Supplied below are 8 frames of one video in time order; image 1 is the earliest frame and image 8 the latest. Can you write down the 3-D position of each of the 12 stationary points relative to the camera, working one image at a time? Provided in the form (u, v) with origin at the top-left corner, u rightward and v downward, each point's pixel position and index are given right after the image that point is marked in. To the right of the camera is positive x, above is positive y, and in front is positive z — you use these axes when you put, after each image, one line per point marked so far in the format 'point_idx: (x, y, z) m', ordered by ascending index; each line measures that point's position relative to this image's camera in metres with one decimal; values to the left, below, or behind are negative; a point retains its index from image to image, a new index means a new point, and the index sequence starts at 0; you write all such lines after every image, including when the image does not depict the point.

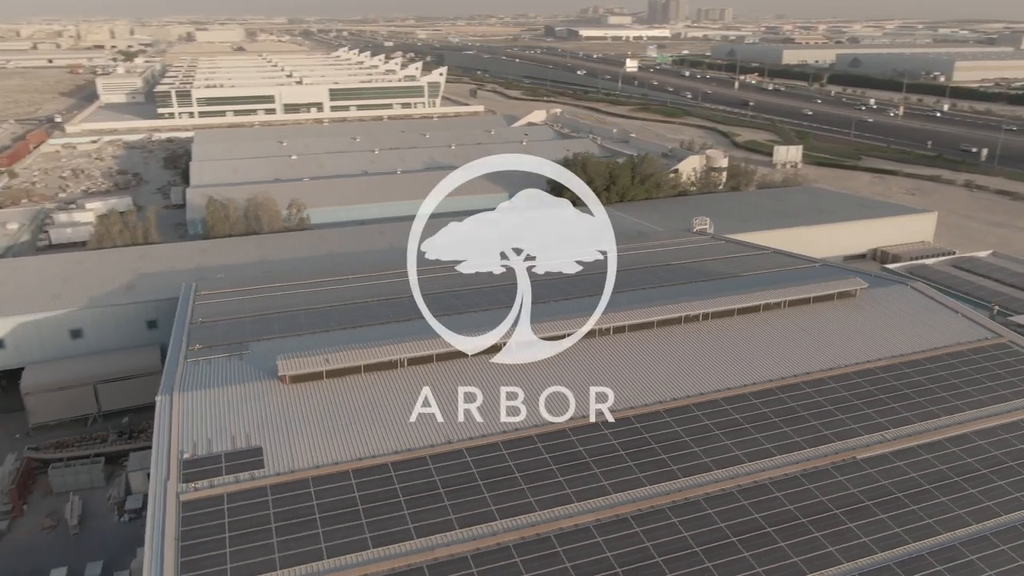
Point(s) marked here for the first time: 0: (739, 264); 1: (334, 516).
0: (+4.3, +0.5, +14.6) m
1: (-1.7, -2.1, +7.2) m
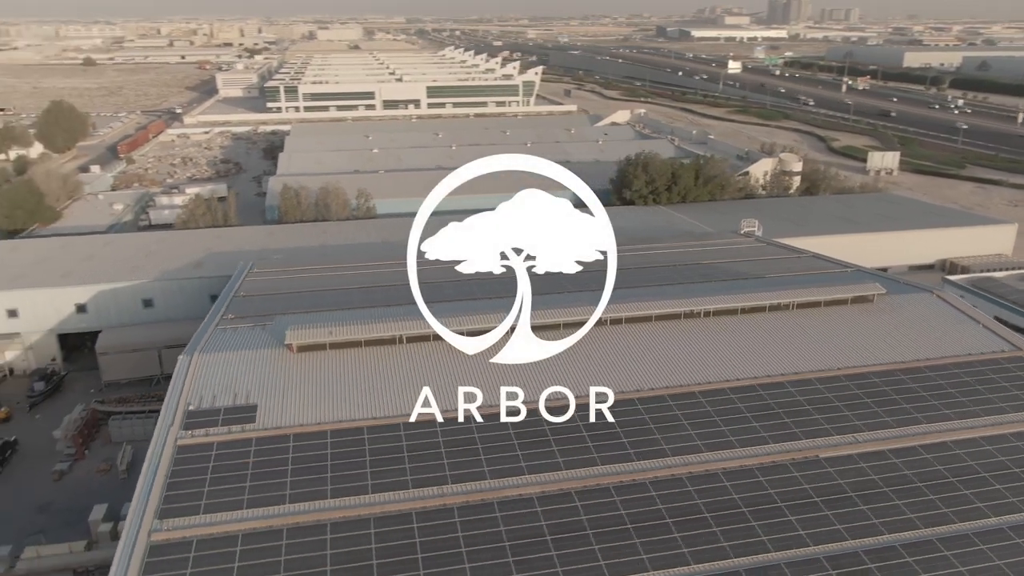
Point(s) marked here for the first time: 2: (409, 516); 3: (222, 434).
0: (+4.8, +0.4, +14.5) m
1: (-2.1, -1.9, +8.0) m
2: (-1.0, -2.2, +7.4) m
3: (-3.2, -1.6, +8.5) m
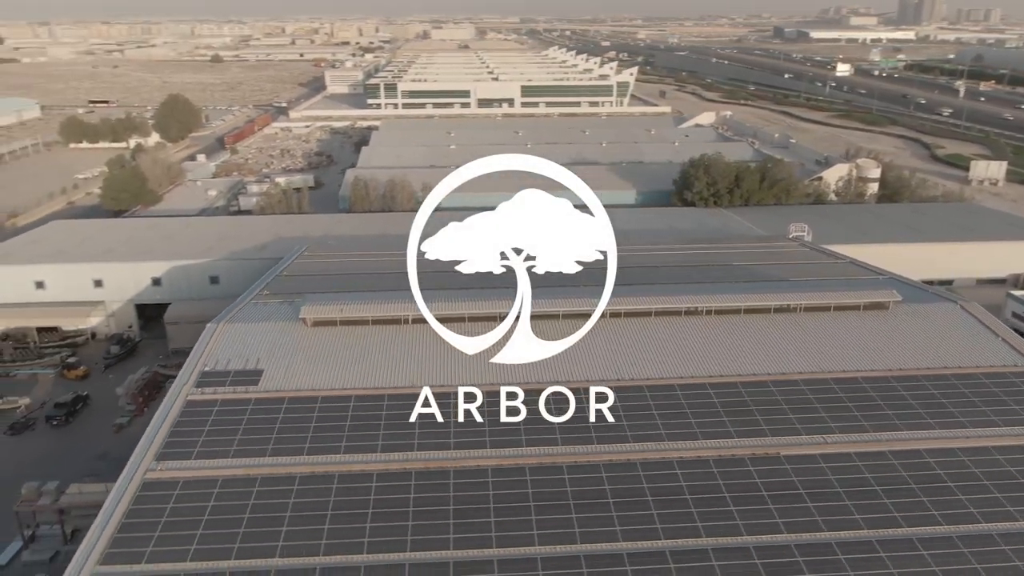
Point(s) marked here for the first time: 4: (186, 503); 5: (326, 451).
0: (+5.3, +0.3, +14.3) m
1: (-2.5, -1.6, +8.8) m
2: (-1.5, -2.0, +8.1) m
3: (-3.5, -1.3, +9.4) m
4: (-3.3, -2.1, +7.7) m
5: (-2.0, -1.8, +8.5) m
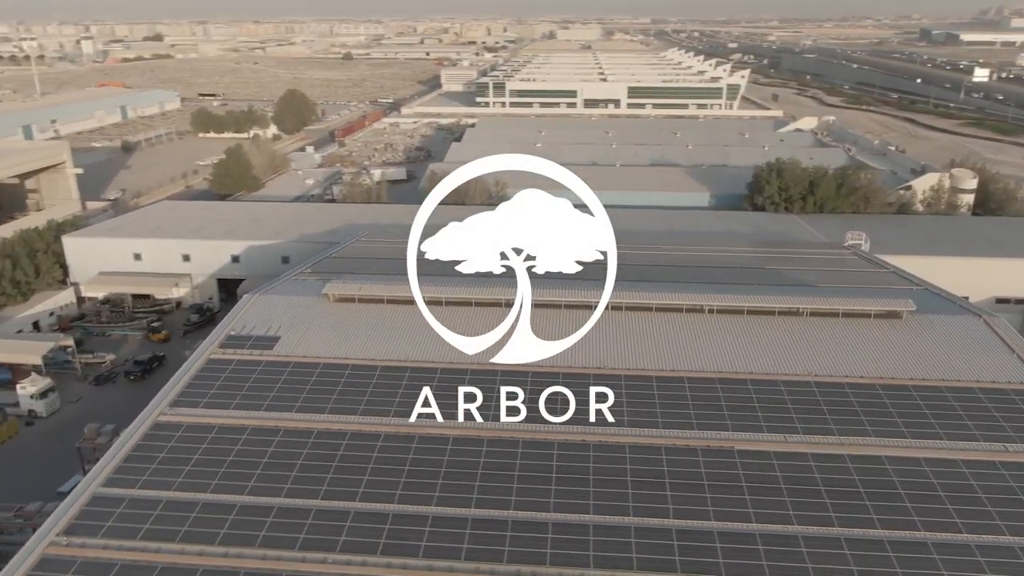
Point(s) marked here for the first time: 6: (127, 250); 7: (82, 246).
0: (+5.9, +0.2, +14.1) m
1: (-2.8, -1.3, +9.8) m
2: (-1.9, -1.7, +9.0) m
3: (-3.7, -0.9, +10.6) m
4: (-3.8, -1.8, +8.9) m
5: (-2.4, -1.5, +9.4) m
6: (-9.5, +0.9, +19.2) m
7: (-10.6, +1.0, +19.2) m
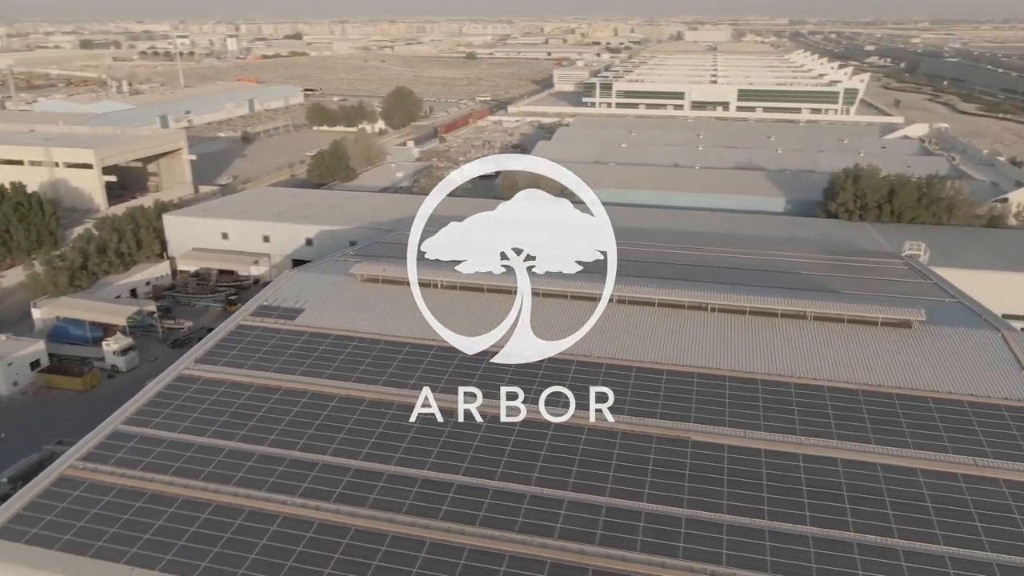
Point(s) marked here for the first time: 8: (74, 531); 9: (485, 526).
0: (+6.3, 0.0, +13.7) m
1: (-3.0, -0.9, +10.9) m
2: (-2.3, -1.4, +9.9) m
3: (-3.7, -0.5, +11.7) m
4: (-4.1, -1.4, +10.1) m
5: (-2.6, -1.2, +10.4) m
6: (-8.0, +1.6, +21.1) m
7: (-9.1, +1.8, +21.3) m
8: (-4.5, -2.5, +7.9) m
9: (-0.3, -2.4, +7.7) m
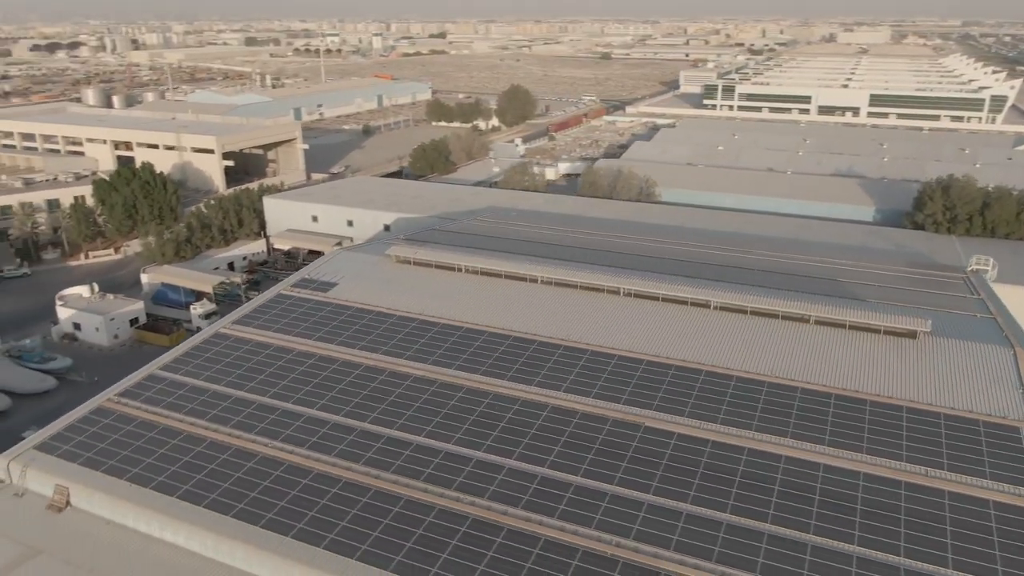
0: (+6.7, -0.1, +13.3) m
1: (-3.0, -0.5, +12.0) m
2: (-2.5, -1.0, +10.9) m
3: (-3.5, -0.1, +13.0) m
4: (-4.2, -0.9, +11.4) m
5: (-2.7, -0.8, +11.5) m
6: (-6.0, +2.2, +23.0) m
7: (-7.1, +2.5, +23.3) m
8: (-5.0, -1.9, +9.4) m
9: (-0.9, -2.1, +8.5) m
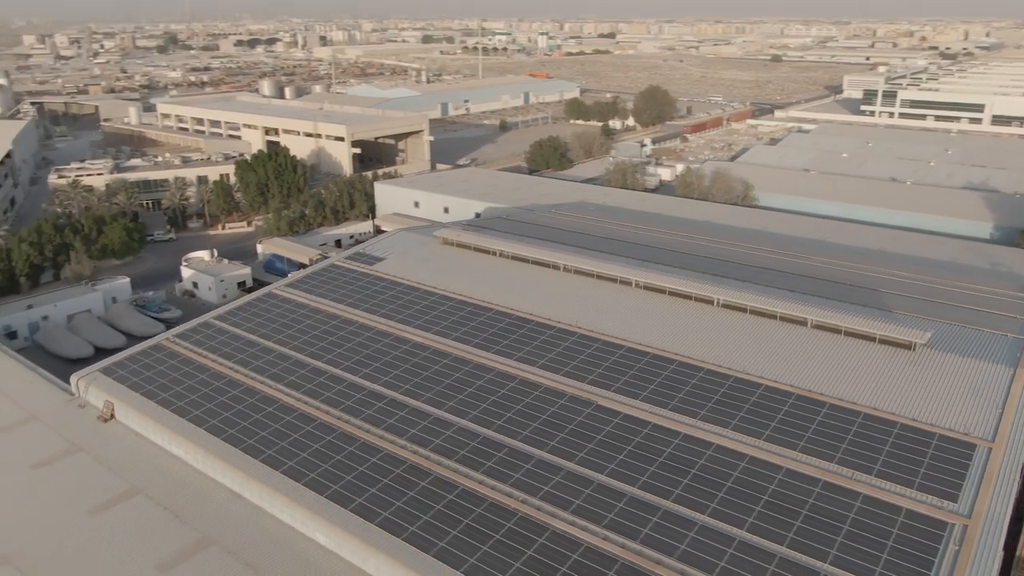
0: (+7.1, -0.4, +12.7) m
1: (-2.7, -0.1, +13.4) m
2: (-2.5, -0.6, +12.3) m
3: (-3.0, +0.4, +14.5) m
4: (-4.1, -0.3, +13.1) m
5: (-2.6, -0.3, +12.9) m
6: (-3.2, +2.9, +24.7) m
7: (-4.2, +3.2, +25.3) m
8: (-5.4, -1.3, +11.3) m
9: (-1.6, -1.7, +9.6) m
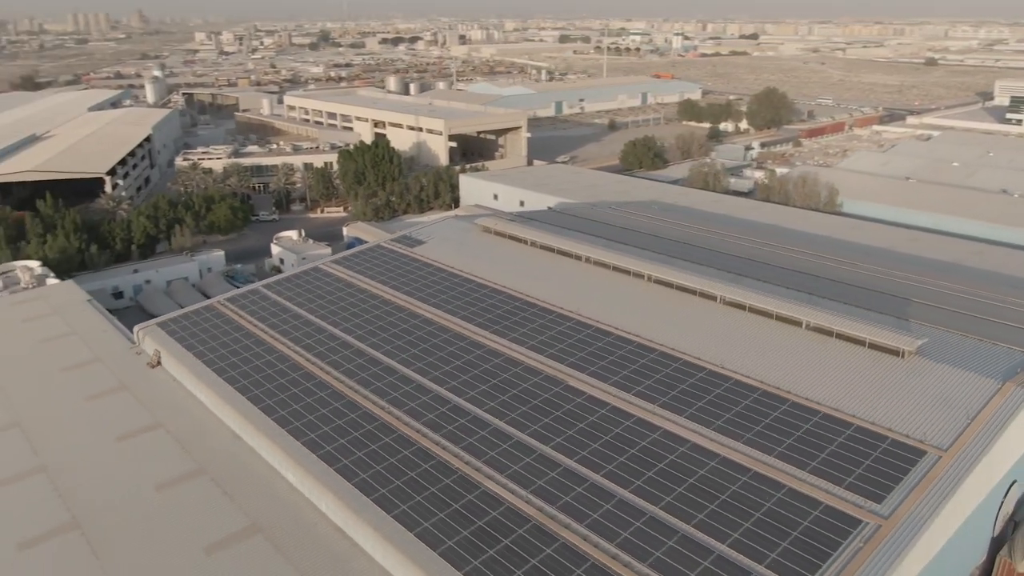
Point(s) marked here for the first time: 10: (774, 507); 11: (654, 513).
0: (+7.2, -0.6, +12.1) m
1: (-2.3, +0.3, +14.5) m
2: (-2.3, -0.2, +13.3) m
3: (-2.3, +0.8, +15.6) m
4: (-3.7, +0.1, +14.4) m
5: (-2.3, +0.1, +14.0) m
6: (-0.7, +3.2, +25.7) m
7: (-1.5, +3.6, +26.5) m
8: (-5.3, -0.7, +12.8) m
9: (-1.9, -1.4, +10.5) m
10: (+2.6, -2.2, +7.8) m
11: (+1.5, -2.3, +7.9) m
